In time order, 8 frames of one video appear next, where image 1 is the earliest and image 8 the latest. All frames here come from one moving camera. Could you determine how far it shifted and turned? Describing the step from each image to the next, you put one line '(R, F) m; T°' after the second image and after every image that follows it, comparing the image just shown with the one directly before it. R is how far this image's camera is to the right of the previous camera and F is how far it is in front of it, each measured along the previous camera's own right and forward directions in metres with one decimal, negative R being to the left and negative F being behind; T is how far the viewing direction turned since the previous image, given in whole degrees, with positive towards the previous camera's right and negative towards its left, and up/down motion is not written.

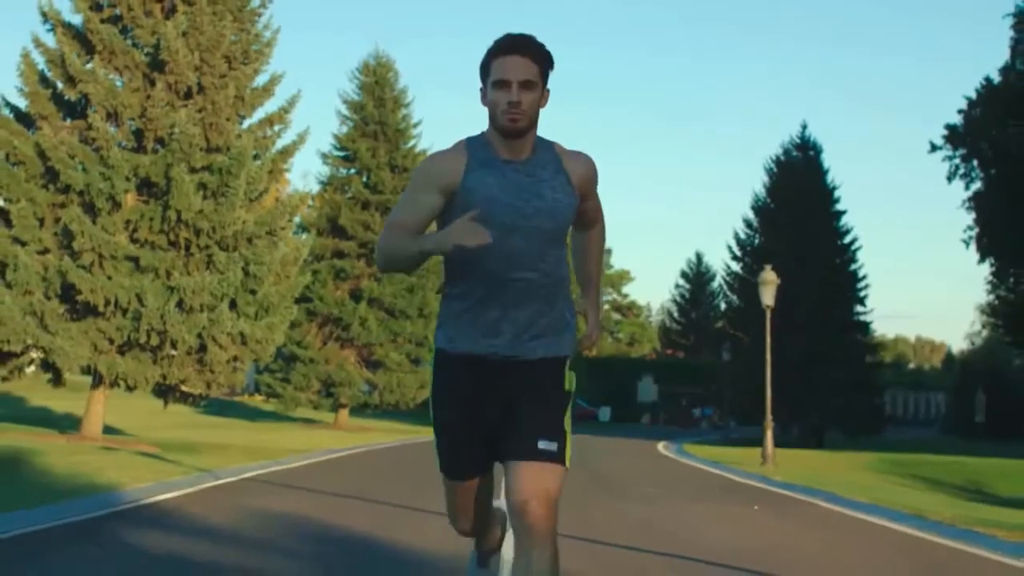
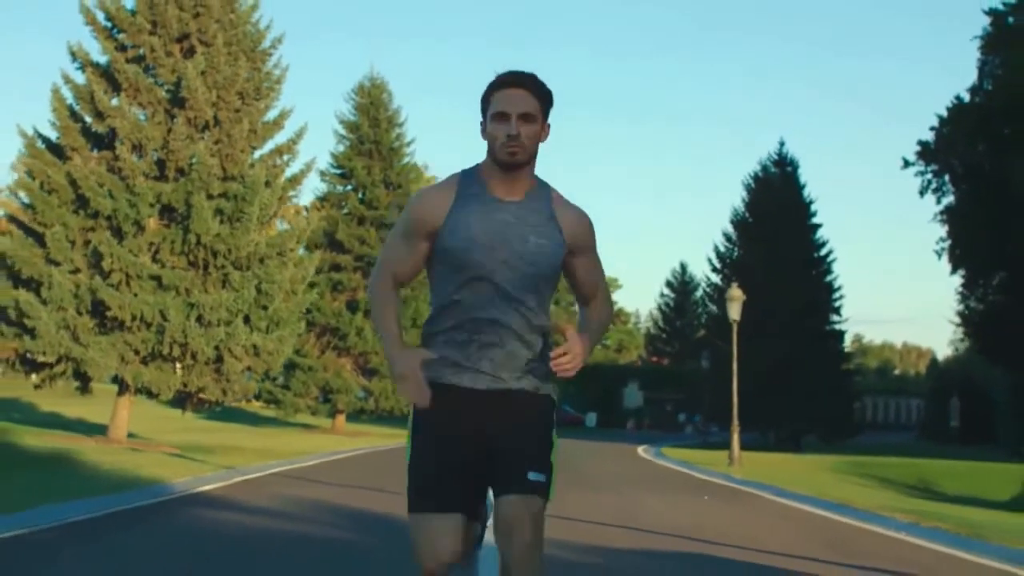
(0.0, -2.8) m; 0°
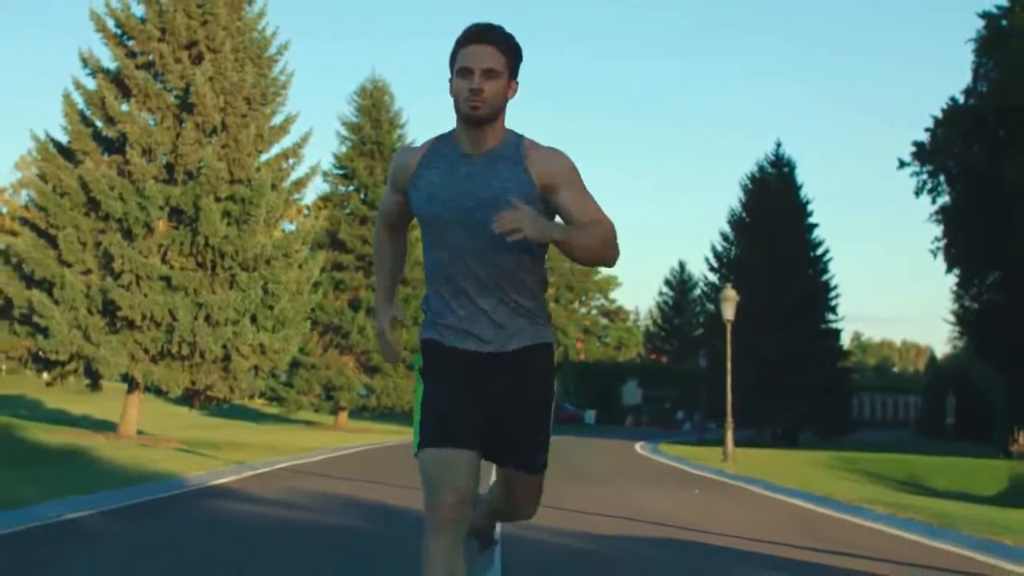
(0.0, -0.8) m; 0°
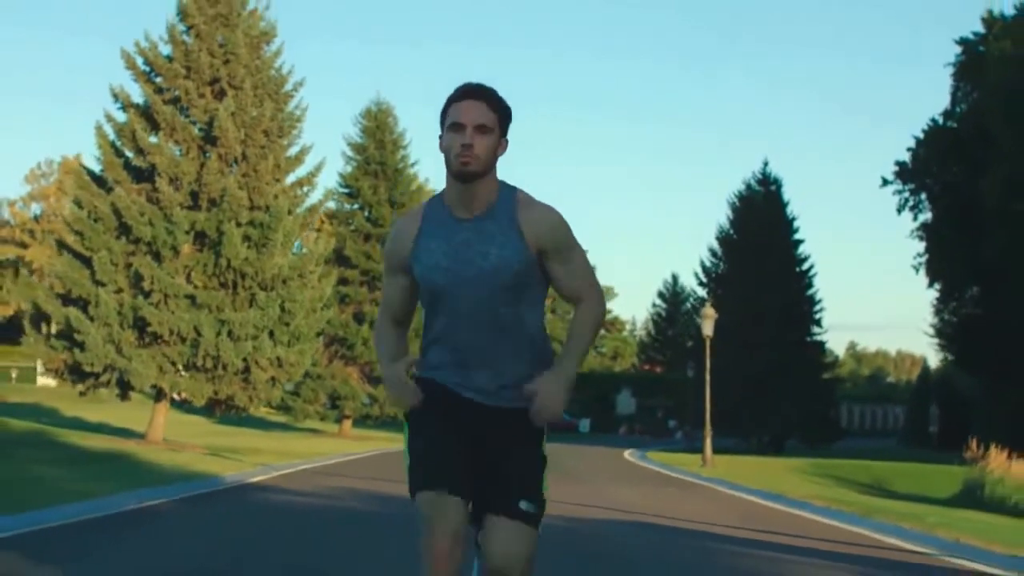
(0.0, -2.8) m; 0°
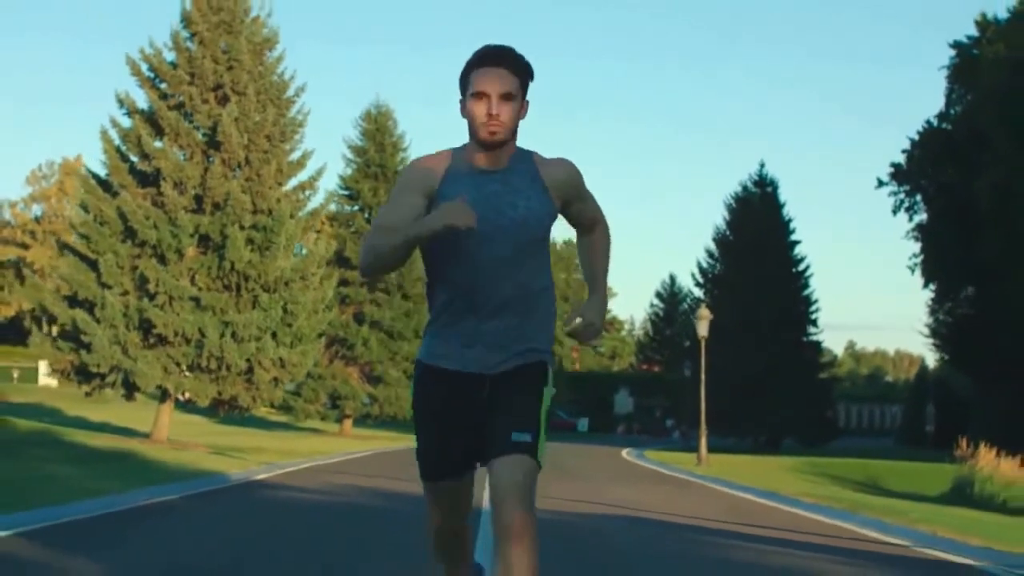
(0.0, -0.6) m; 0°
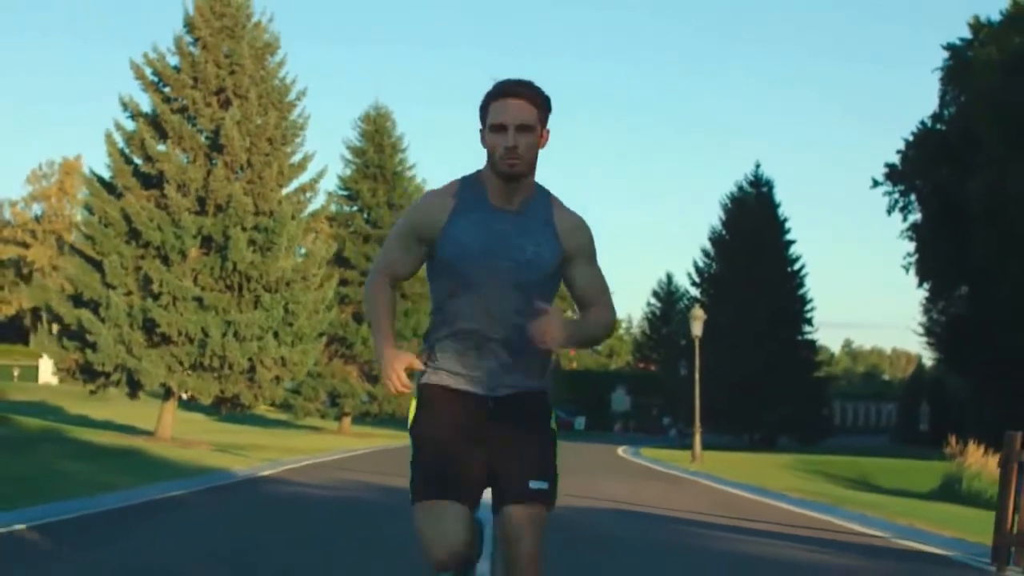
(0.0, -0.7) m; 0°
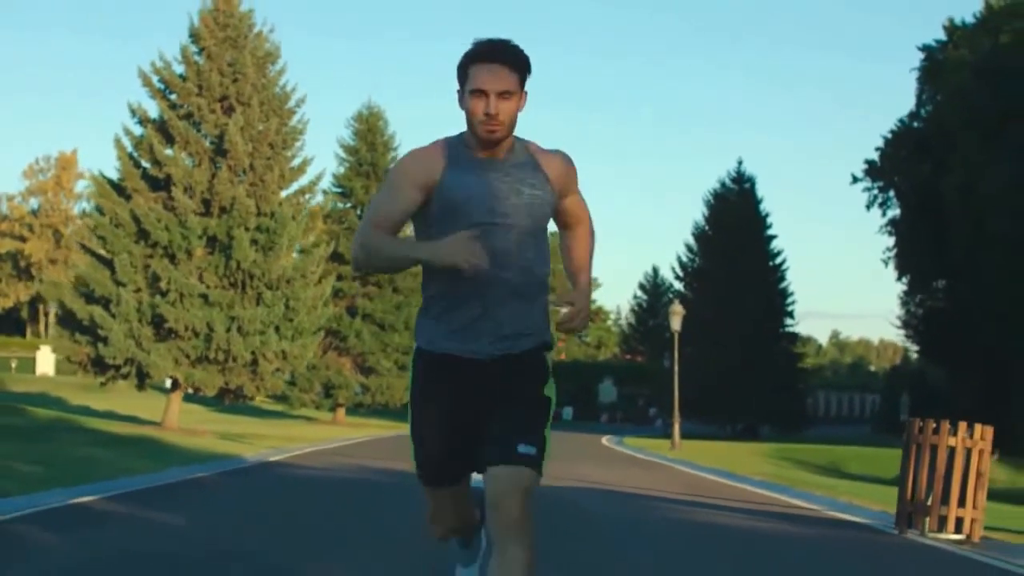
(0.0, -2.0) m; 0°
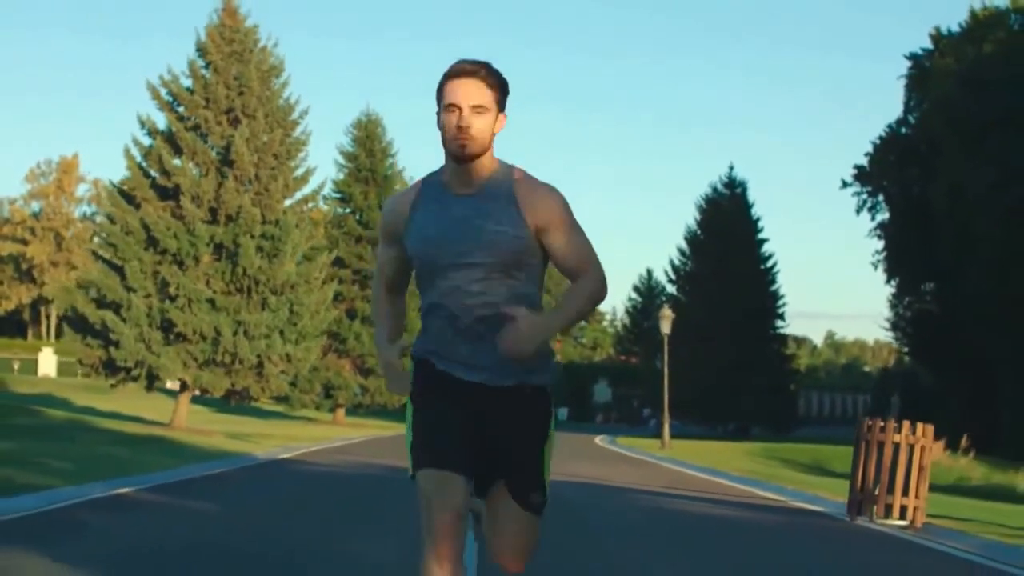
(0.0, -1.5) m; 0°
